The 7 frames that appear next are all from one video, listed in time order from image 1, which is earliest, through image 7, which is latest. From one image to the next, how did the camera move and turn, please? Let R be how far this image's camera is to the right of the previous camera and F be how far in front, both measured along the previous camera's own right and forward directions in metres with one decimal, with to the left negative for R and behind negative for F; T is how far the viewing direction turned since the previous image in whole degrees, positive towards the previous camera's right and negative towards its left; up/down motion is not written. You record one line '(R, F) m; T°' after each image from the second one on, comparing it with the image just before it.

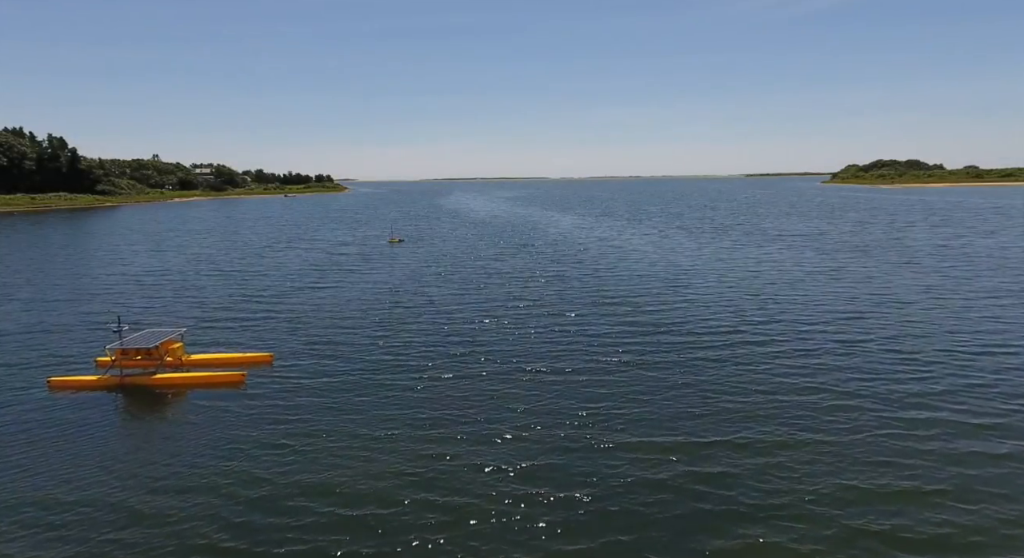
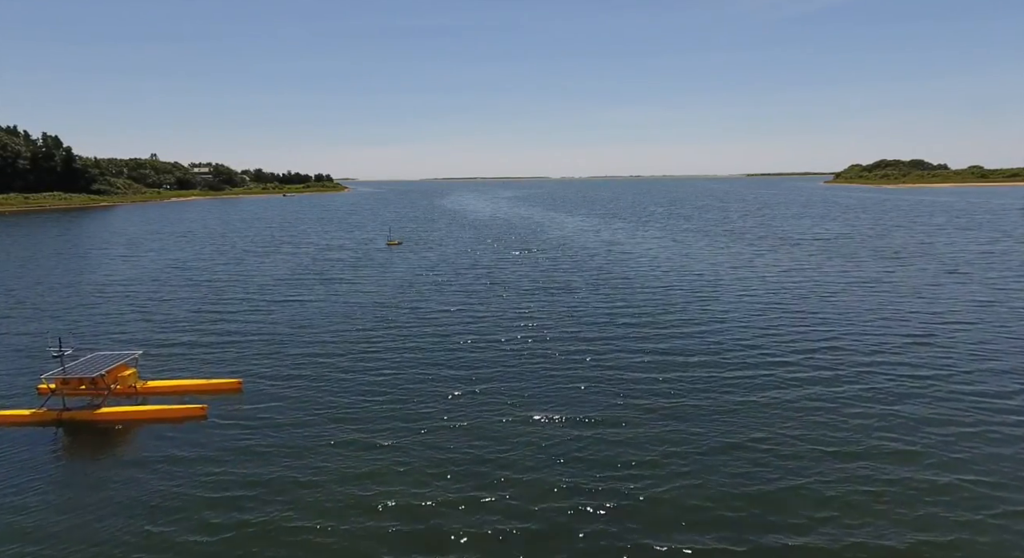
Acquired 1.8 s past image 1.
(-0.2, +4.9) m; 0°
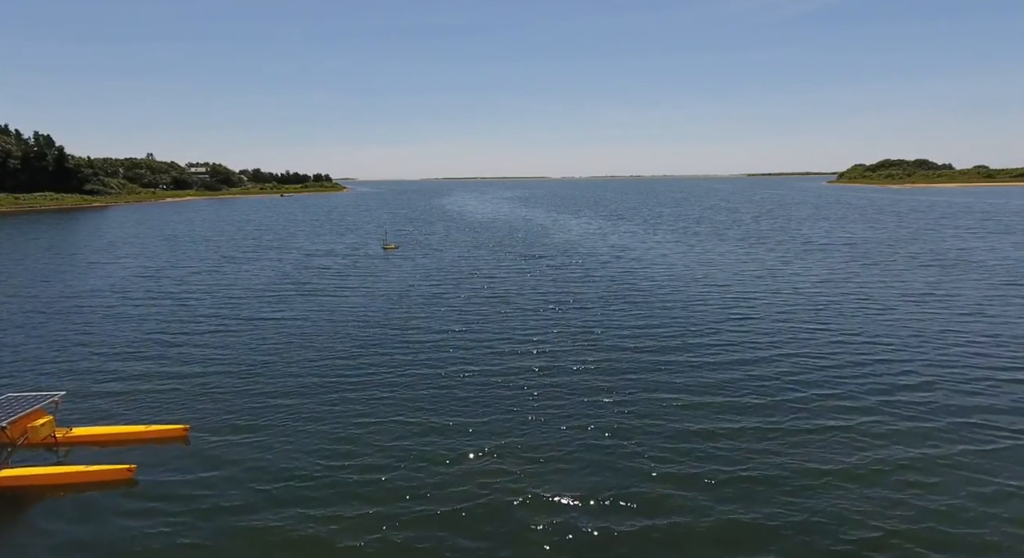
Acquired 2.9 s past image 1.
(-0.3, +6.0) m; 0°
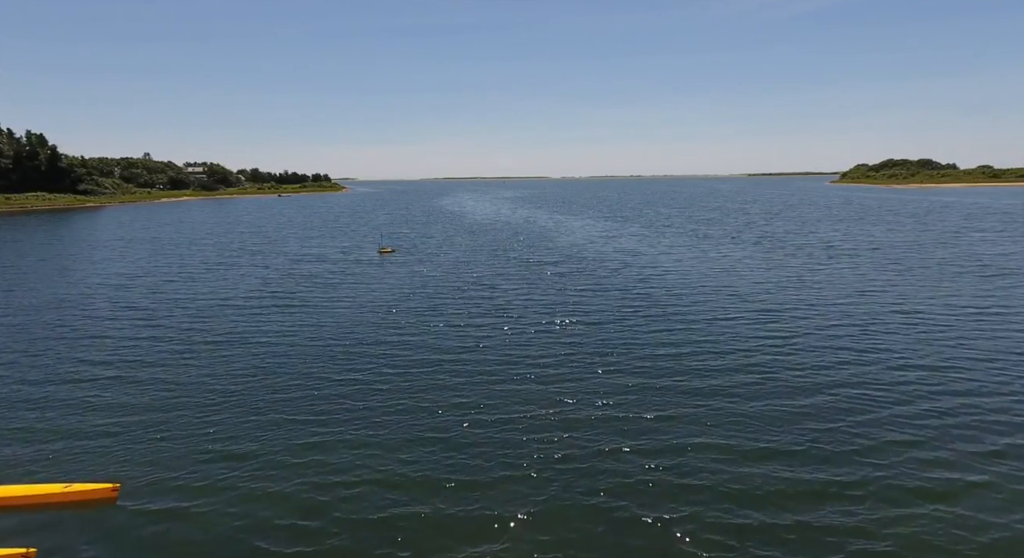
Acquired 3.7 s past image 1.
(-0.3, +5.2) m; 0°
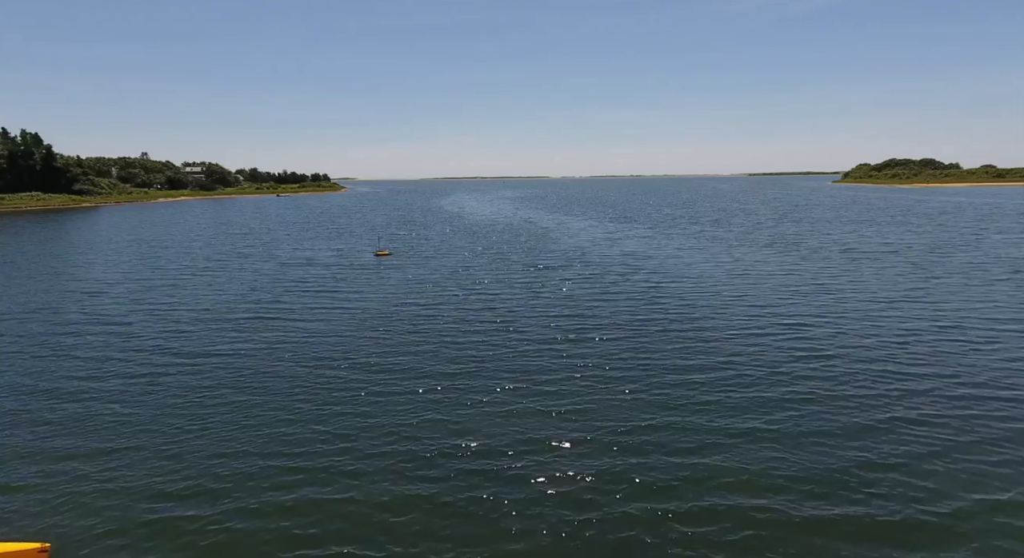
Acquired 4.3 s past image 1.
(-0.2, +3.6) m; 0°
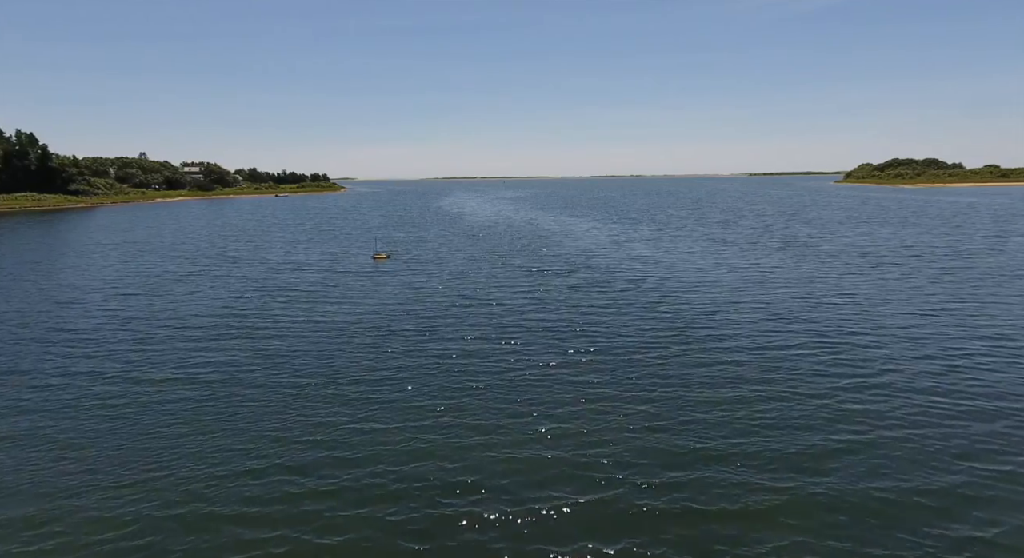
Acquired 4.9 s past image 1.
(-0.3, +3.7) m; 0°
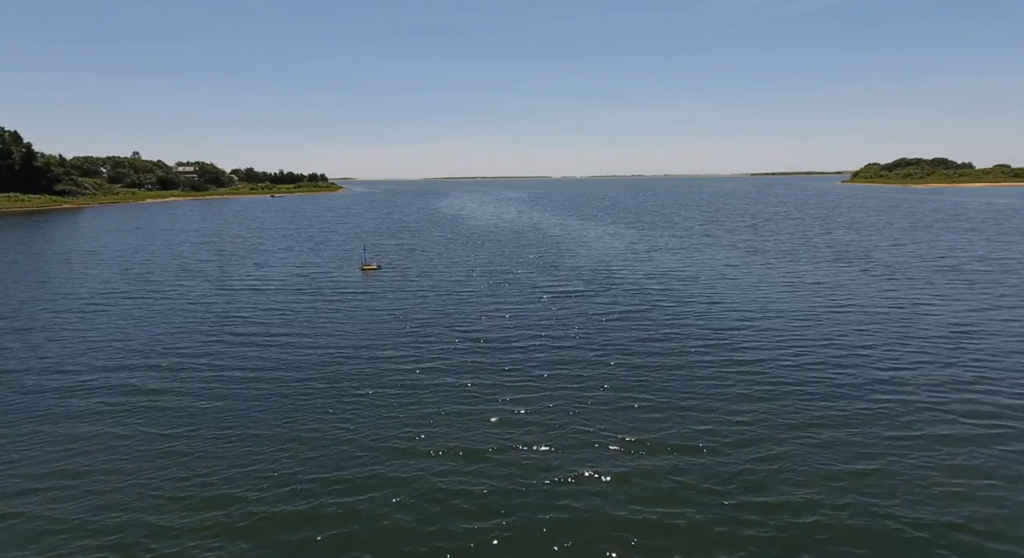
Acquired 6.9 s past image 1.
(-0.9, +11.3) m; 0°
